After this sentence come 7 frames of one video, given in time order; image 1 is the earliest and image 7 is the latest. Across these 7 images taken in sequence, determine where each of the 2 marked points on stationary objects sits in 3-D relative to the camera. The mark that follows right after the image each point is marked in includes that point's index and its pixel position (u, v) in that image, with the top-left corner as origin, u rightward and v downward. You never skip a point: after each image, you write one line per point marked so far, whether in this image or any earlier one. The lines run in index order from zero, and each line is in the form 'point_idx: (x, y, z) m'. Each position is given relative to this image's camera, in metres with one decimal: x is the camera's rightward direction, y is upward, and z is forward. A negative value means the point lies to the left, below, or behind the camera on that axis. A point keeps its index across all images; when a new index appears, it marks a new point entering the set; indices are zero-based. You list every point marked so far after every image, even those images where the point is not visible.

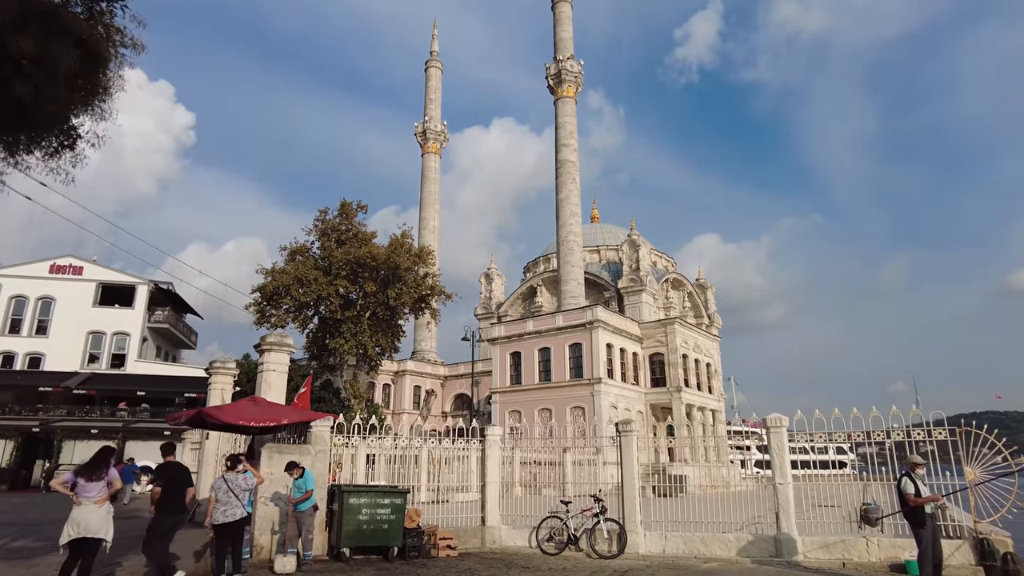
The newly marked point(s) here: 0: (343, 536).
0: (-2.5, -3.6, +9.7) m
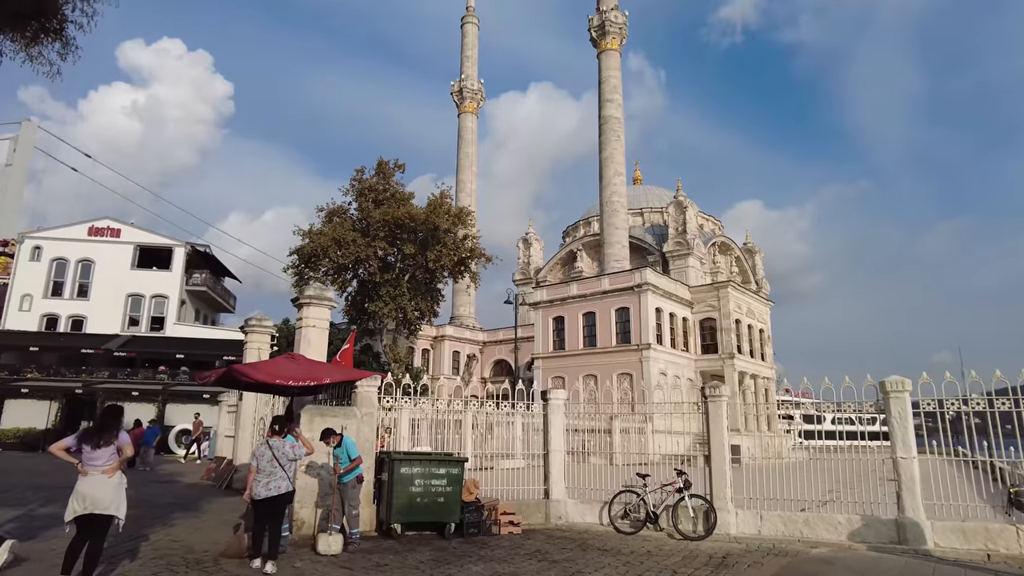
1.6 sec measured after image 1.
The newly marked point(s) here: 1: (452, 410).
0: (-1.5, -2.8, +8.5) m
1: (-1.2, -1.8, +10.4) m
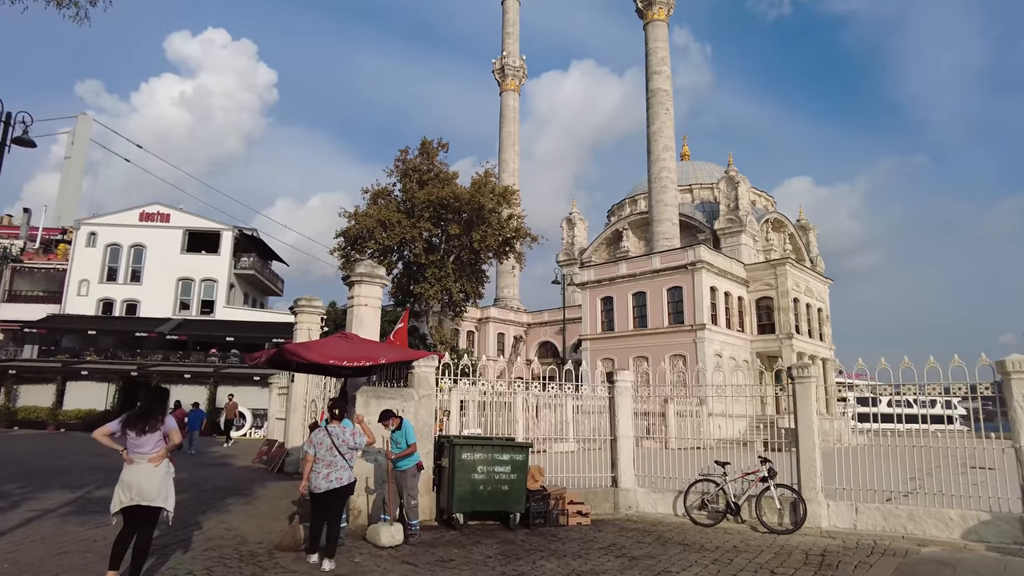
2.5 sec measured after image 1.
0: (-0.7, -2.5, +7.9) m
1: (-0.2, -1.5, +9.7) m
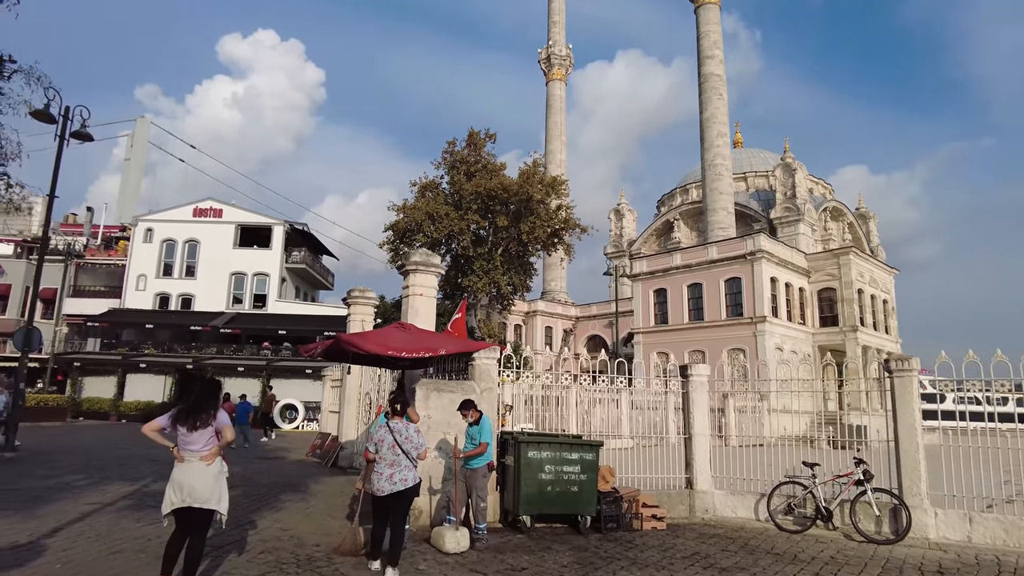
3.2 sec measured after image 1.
0: (+0.1, -2.3, +7.4) m
1: (+0.7, -1.3, +9.2) m
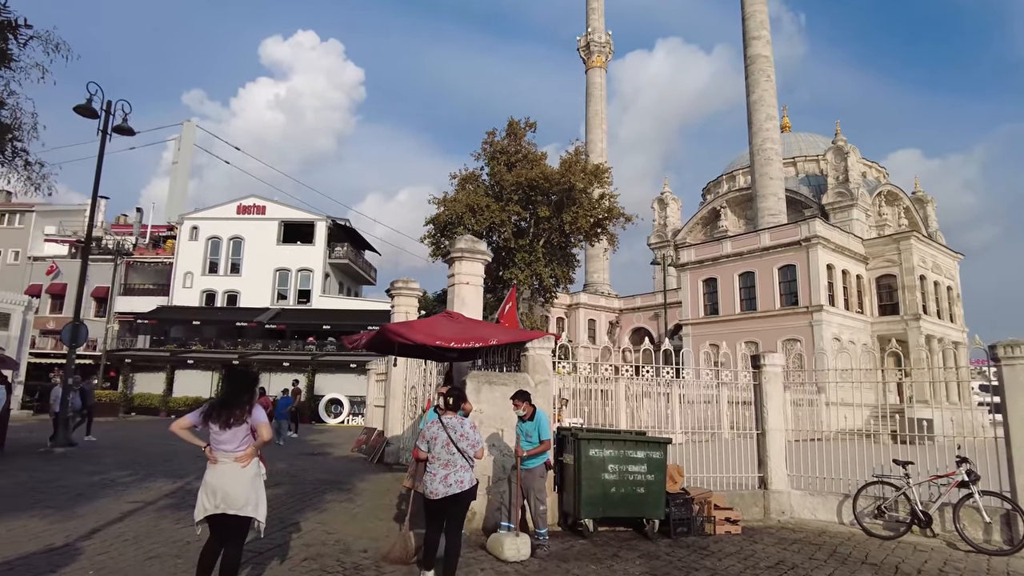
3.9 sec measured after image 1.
0: (+0.7, -2.2, +6.8) m
1: (+1.4, -1.1, +8.5) m
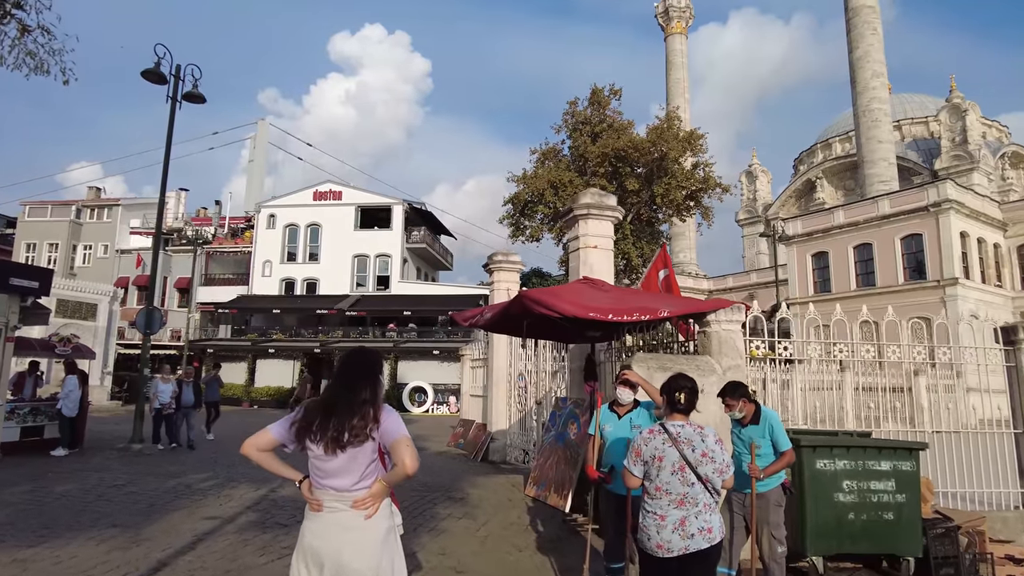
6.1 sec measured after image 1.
0: (+2.1, -1.8, +4.8) m
1: (+2.9, -0.6, +6.4) m
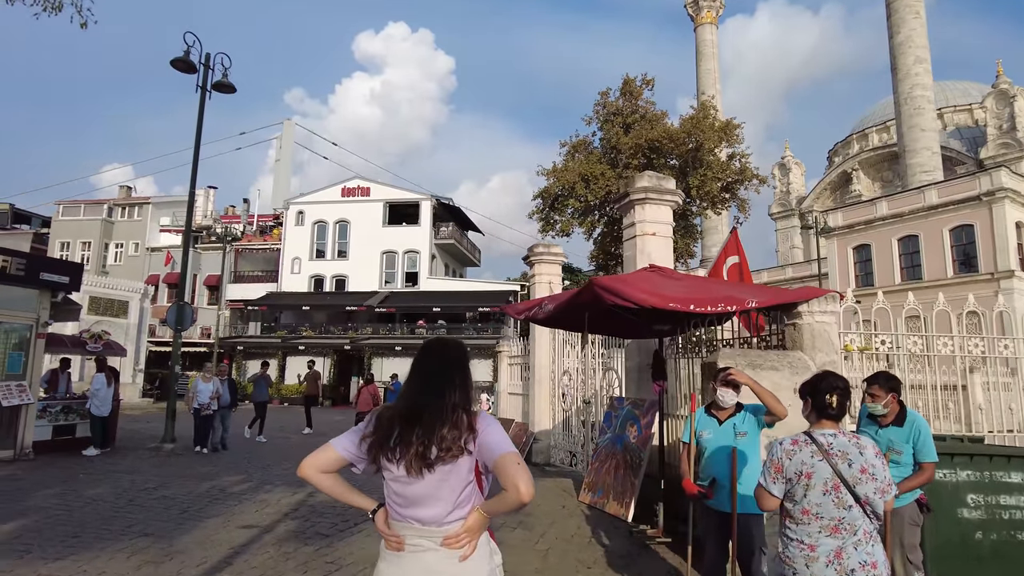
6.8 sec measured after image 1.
0: (+2.6, -1.7, +4.1) m
1: (+3.5, -0.5, +5.7) m
